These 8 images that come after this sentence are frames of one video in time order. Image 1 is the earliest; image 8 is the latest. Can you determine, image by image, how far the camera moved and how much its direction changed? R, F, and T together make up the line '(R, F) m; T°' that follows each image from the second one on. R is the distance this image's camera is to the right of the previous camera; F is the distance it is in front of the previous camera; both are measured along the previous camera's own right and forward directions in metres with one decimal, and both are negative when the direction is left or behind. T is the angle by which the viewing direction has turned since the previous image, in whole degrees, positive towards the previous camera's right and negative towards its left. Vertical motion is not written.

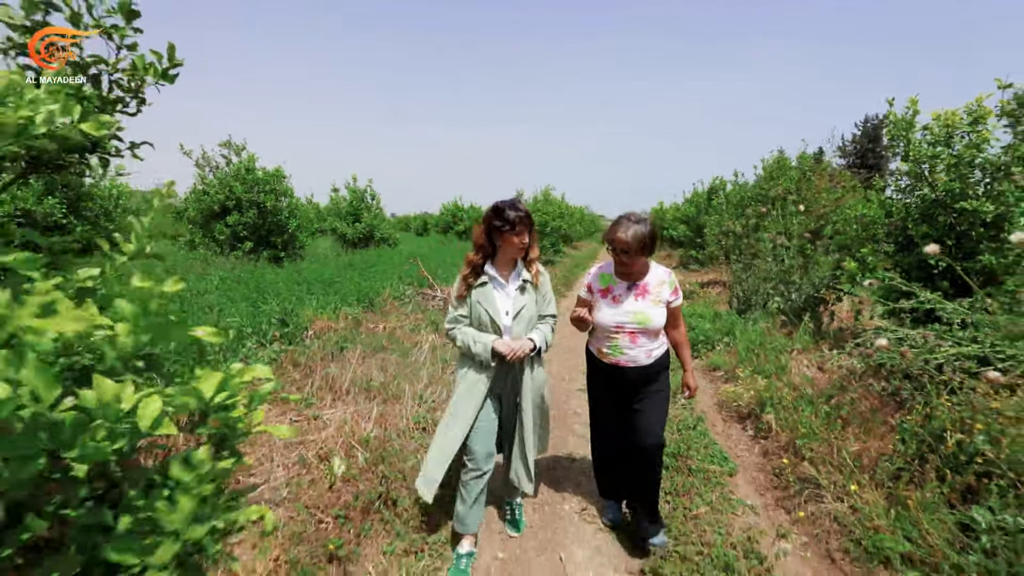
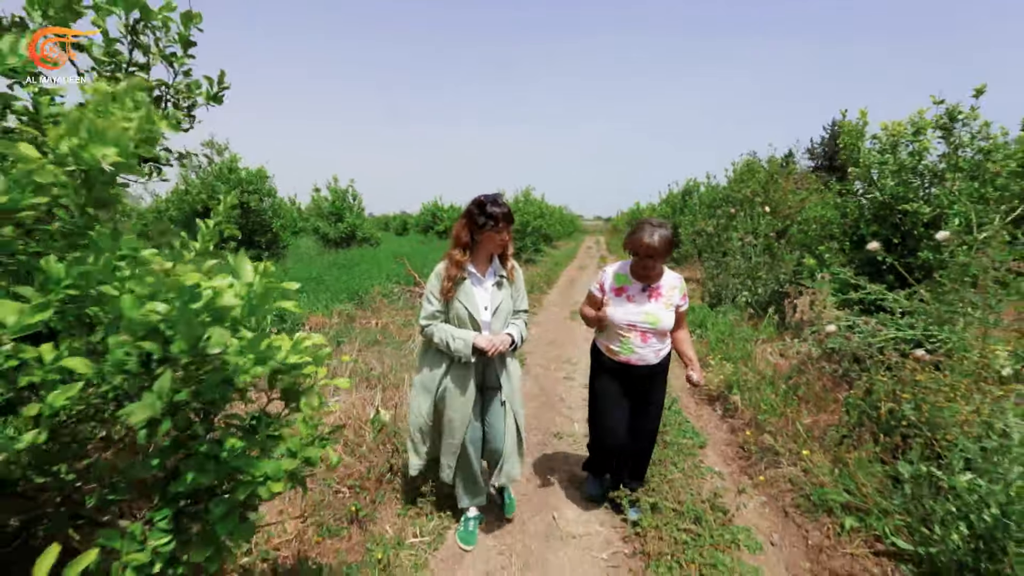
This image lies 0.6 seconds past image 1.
(-0.1, -0.4) m; +2°
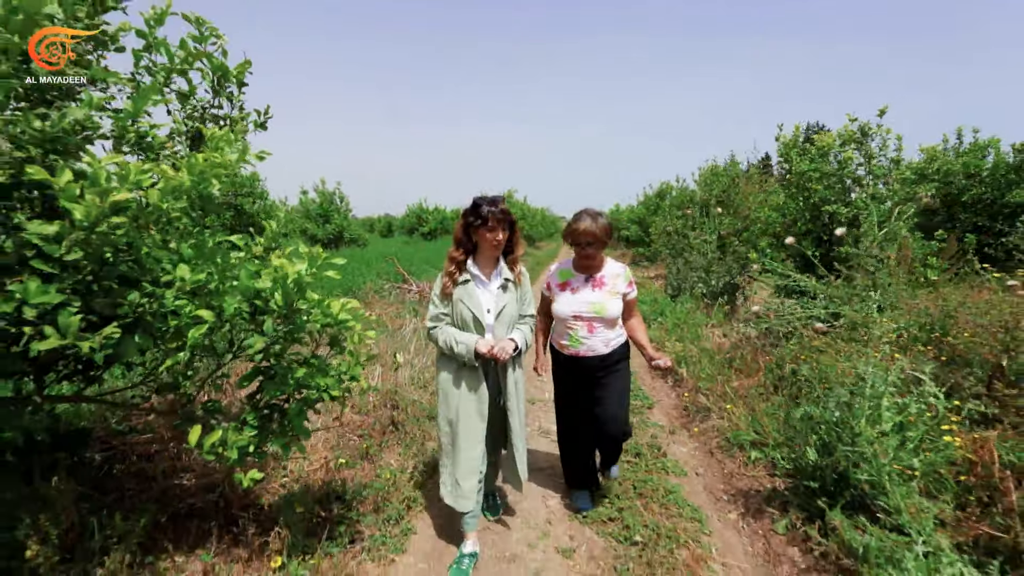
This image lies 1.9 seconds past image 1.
(+0.1, -0.8) m; +2°
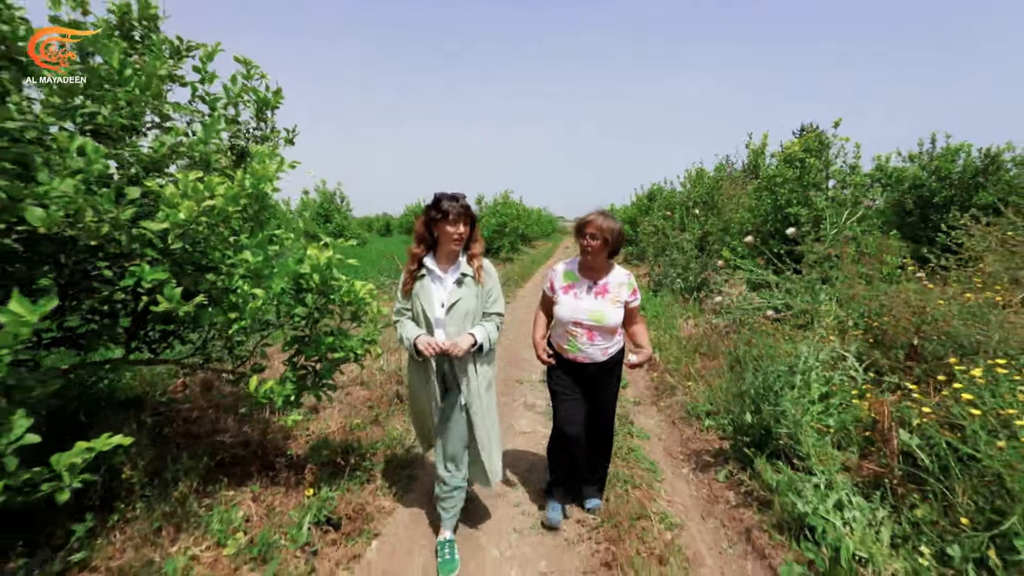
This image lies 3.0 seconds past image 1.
(+0.1, -0.6) m; 0°
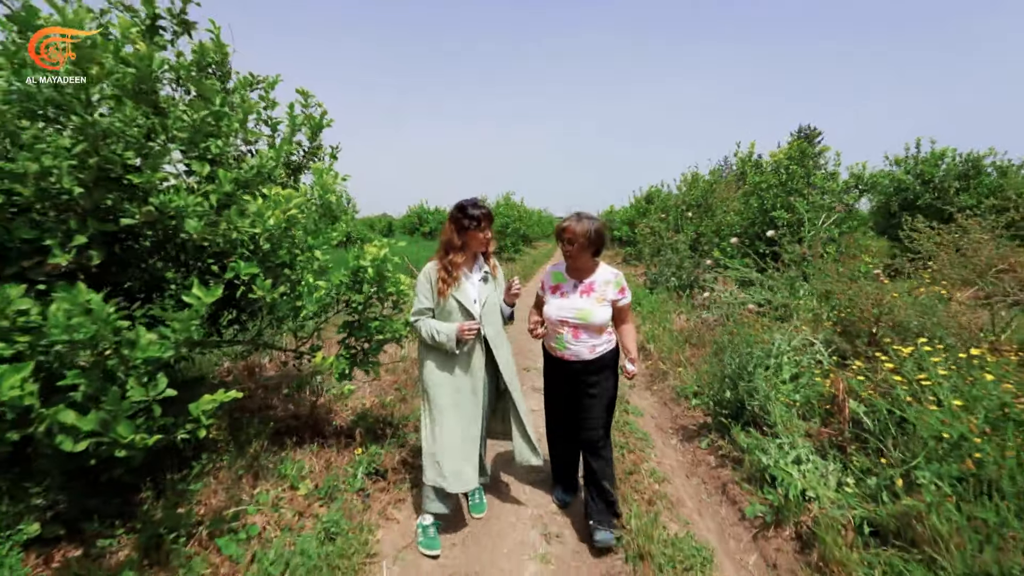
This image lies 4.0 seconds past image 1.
(-0.1, -0.6) m; 0°
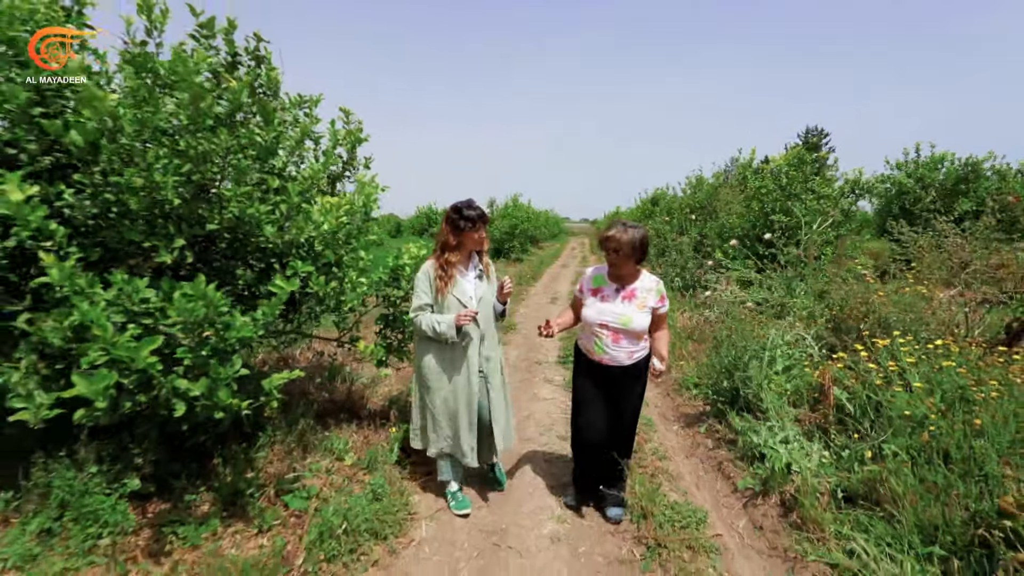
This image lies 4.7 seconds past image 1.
(-0.1, -0.4) m; -1°
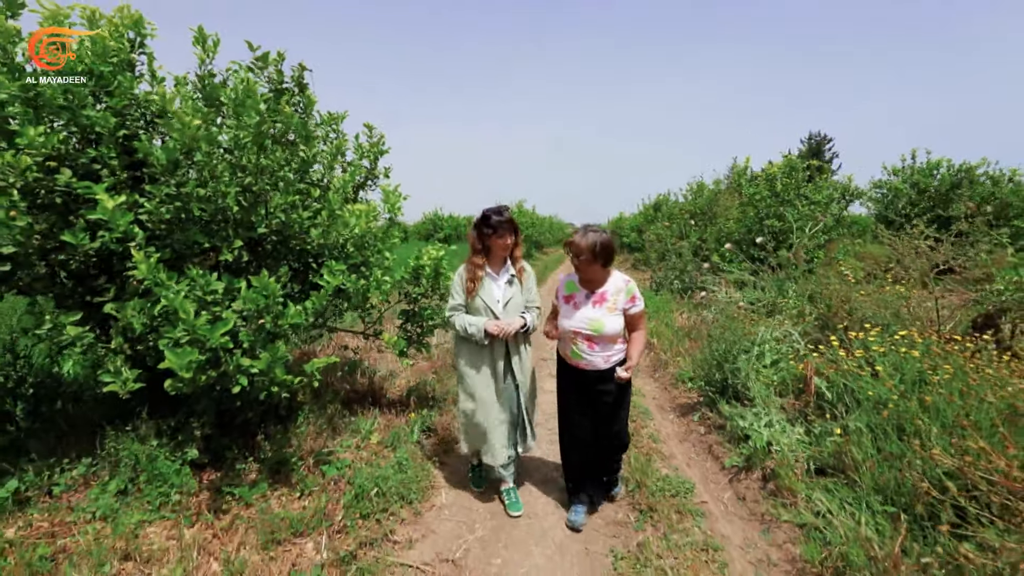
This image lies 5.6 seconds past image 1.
(0.0, -0.4) m; -1°
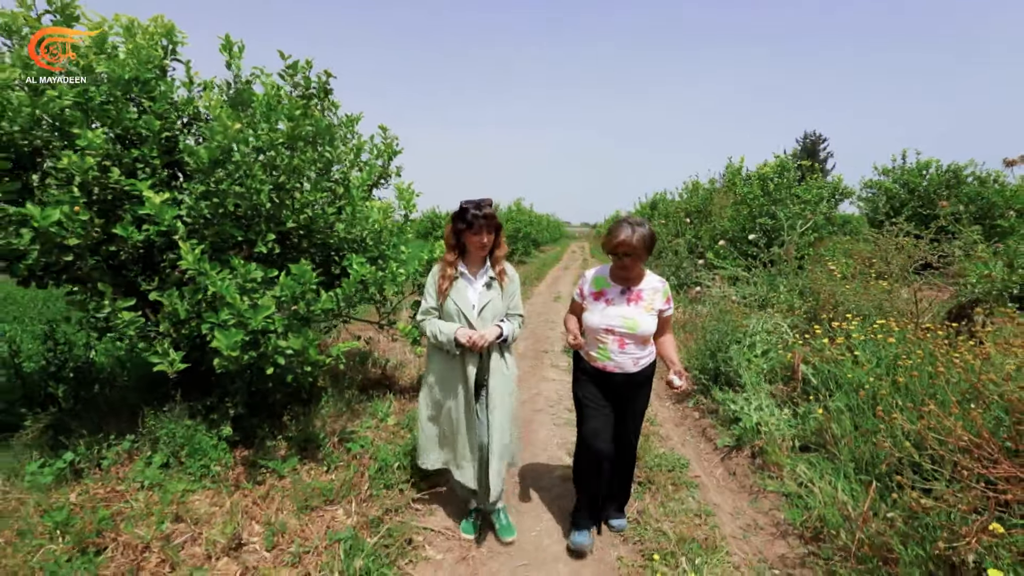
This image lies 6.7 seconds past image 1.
(-0.1, -0.3) m; 0°
